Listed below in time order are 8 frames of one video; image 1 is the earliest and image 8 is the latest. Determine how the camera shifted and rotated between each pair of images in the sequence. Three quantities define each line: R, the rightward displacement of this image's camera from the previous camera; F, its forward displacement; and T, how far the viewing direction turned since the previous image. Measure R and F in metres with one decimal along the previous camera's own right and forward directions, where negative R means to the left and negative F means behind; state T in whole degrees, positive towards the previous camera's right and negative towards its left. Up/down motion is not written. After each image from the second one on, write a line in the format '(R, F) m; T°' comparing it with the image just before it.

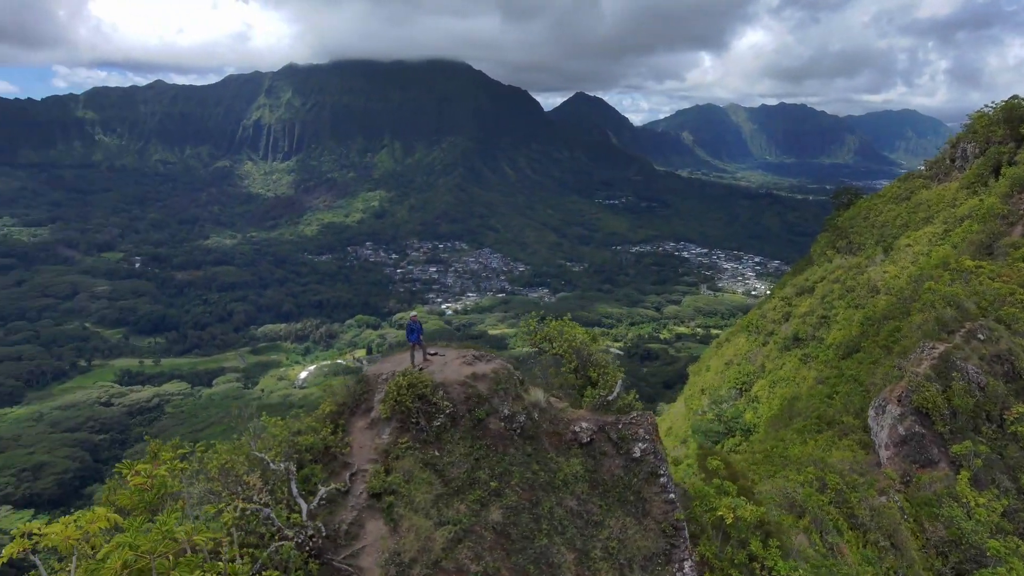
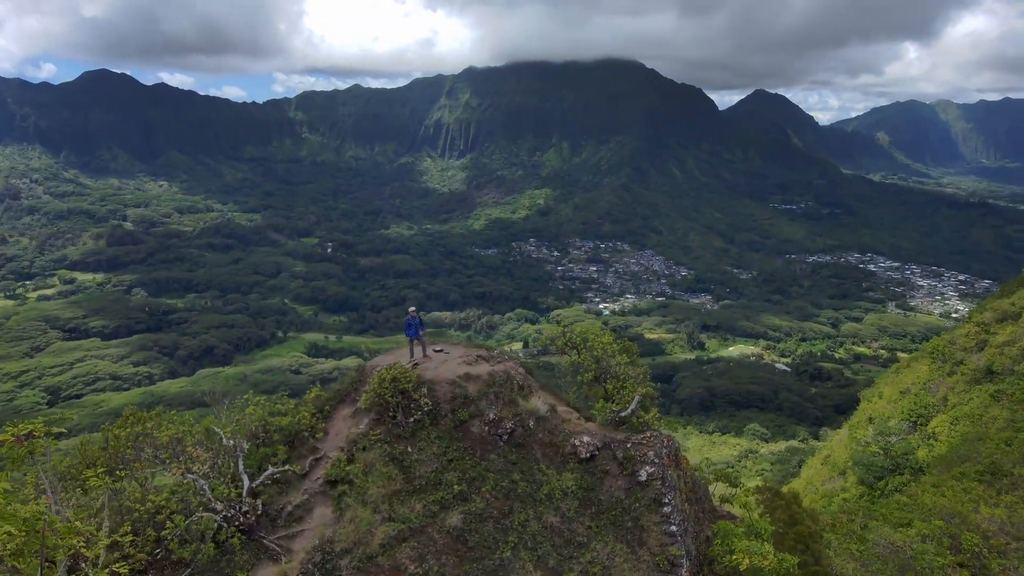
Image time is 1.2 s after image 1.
(+3.3, +0.9) m; -14°
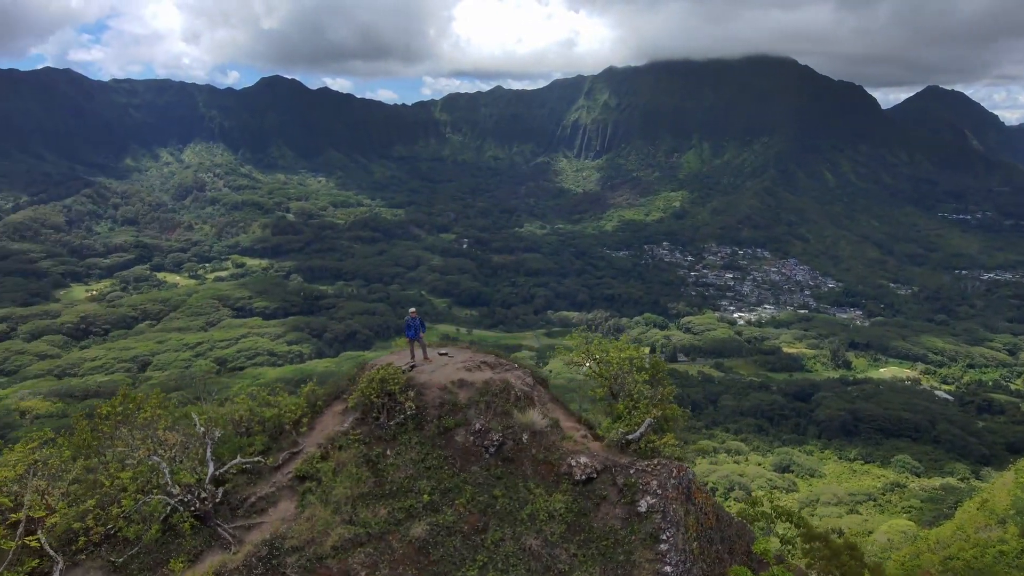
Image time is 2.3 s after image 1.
(+2.6, +0.9) m; -11°
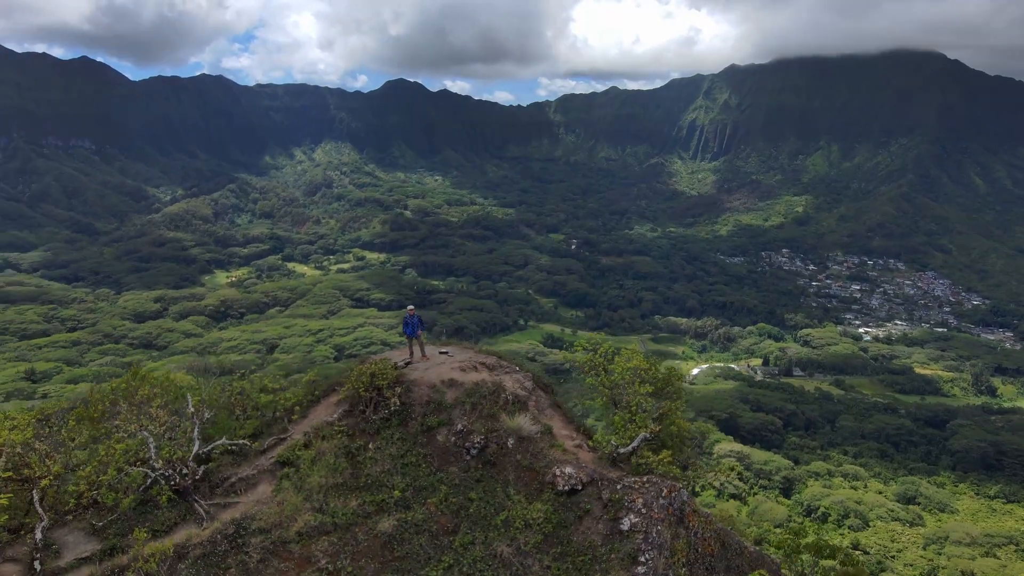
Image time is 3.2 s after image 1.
(+2.3, +0.4) m; -9°
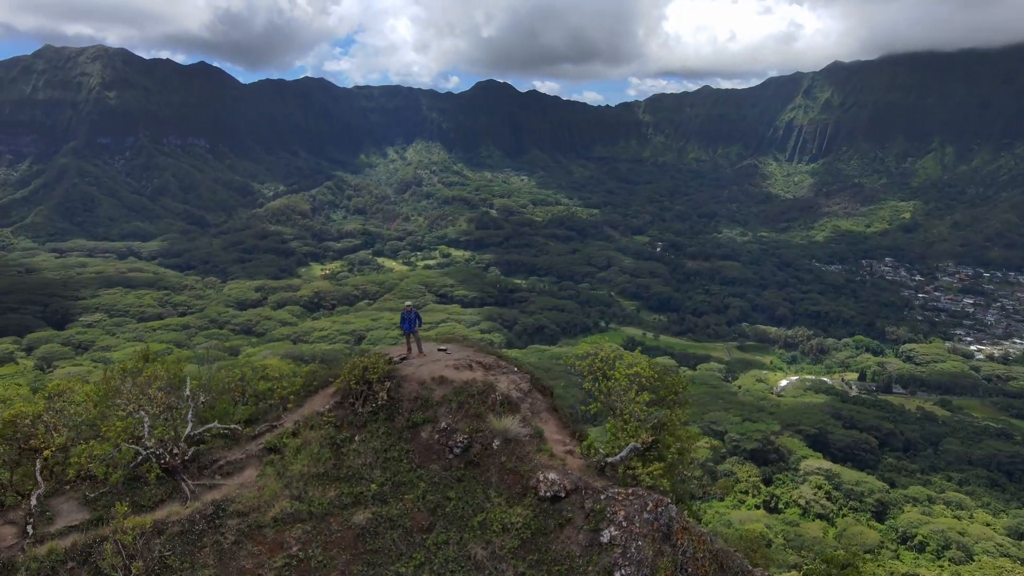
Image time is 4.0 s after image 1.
(+1.8, +0.3) m; -7°
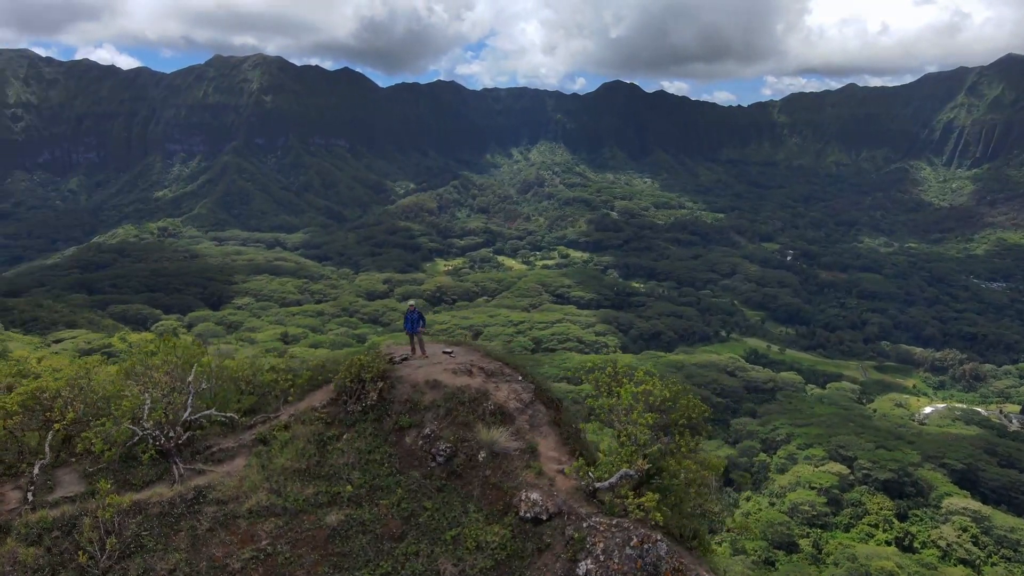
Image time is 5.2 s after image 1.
(+2.3, +0.9) m; -10°
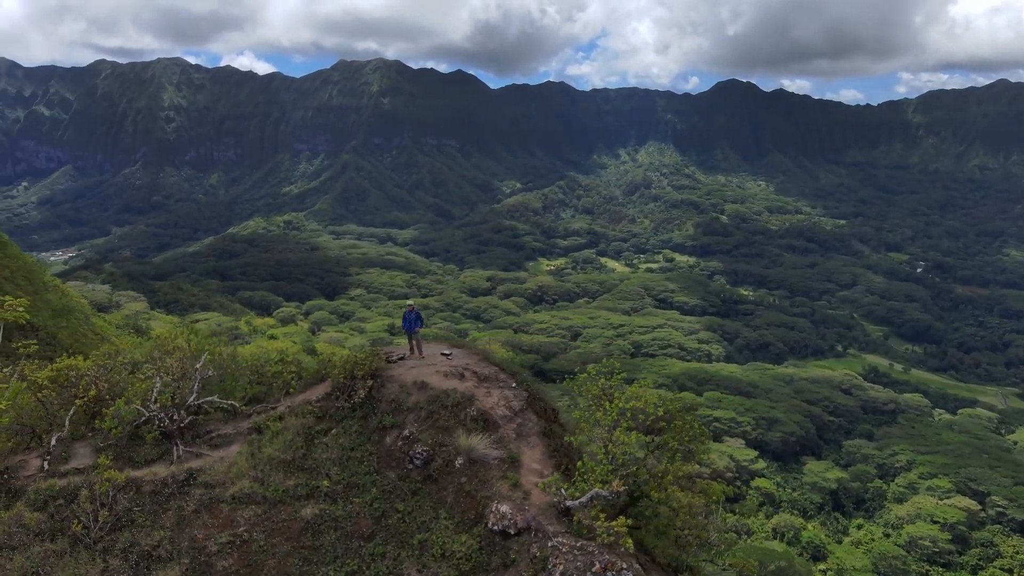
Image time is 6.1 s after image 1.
(+2.1, +0.5) m; -9°
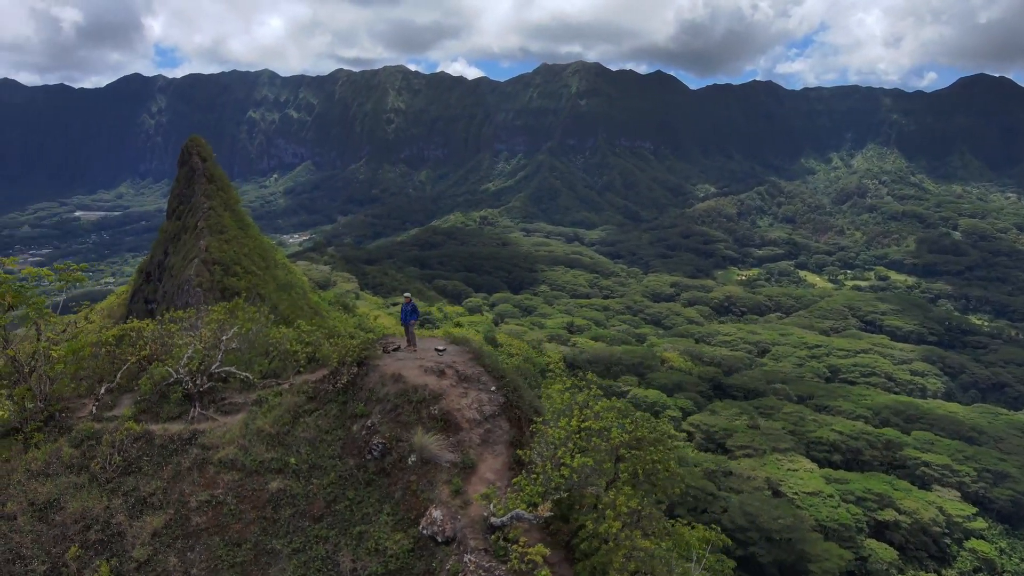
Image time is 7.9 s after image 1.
(+3.8, +1.1) m; -16°
